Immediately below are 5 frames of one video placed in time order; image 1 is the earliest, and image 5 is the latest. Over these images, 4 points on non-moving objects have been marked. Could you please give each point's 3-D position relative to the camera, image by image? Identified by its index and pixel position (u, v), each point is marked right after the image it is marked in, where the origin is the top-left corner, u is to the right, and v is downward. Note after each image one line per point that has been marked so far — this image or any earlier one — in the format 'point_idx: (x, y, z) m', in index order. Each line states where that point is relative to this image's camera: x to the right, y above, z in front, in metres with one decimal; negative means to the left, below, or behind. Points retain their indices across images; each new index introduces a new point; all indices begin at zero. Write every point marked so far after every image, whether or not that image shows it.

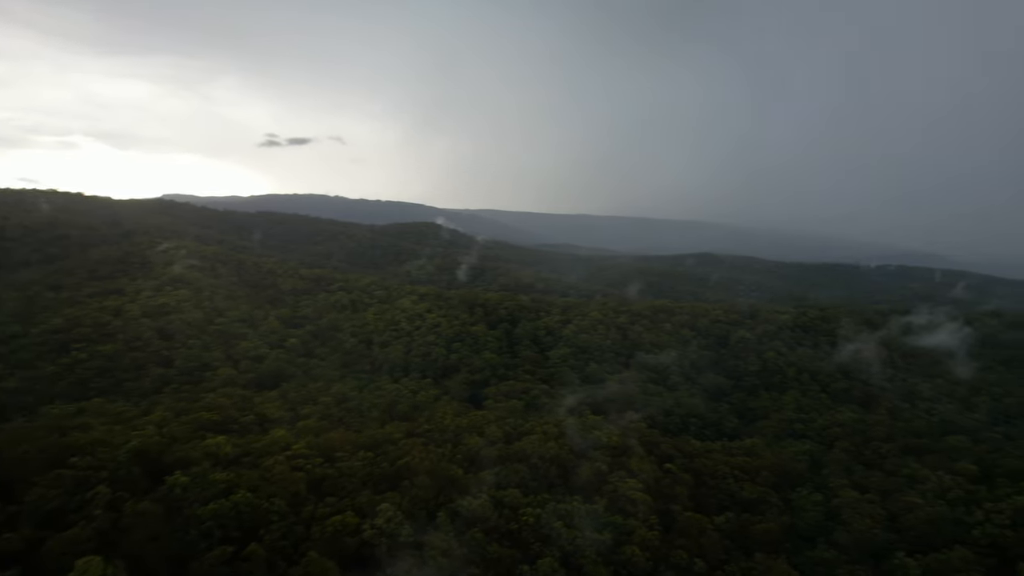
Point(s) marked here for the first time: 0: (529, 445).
0: (+0.4, -4.3, +18.1) m
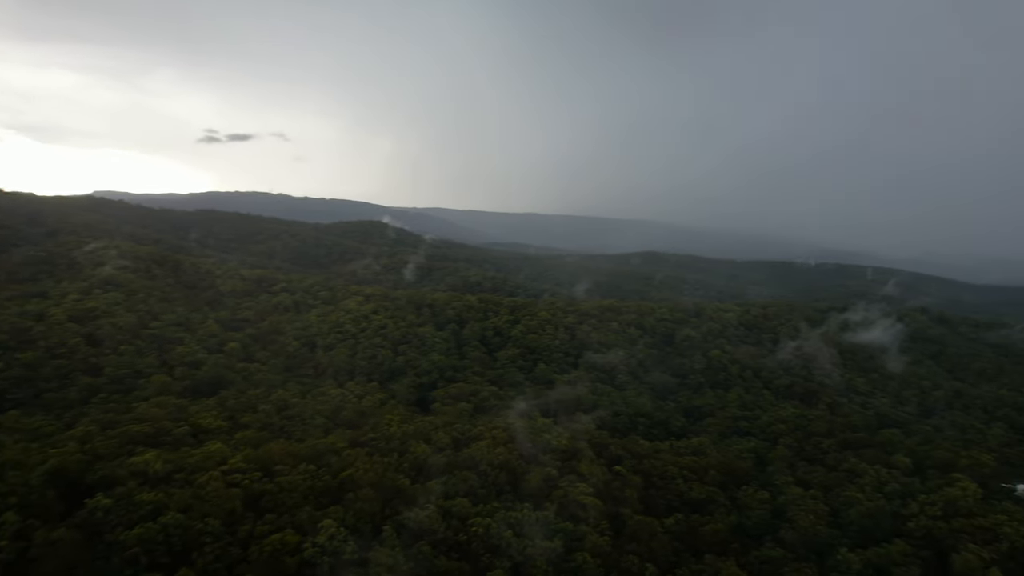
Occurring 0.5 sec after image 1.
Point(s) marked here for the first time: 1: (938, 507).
0: (-1.0, -4.4, +17.8) m
1: (+10.4, -5.4, +16.7) m
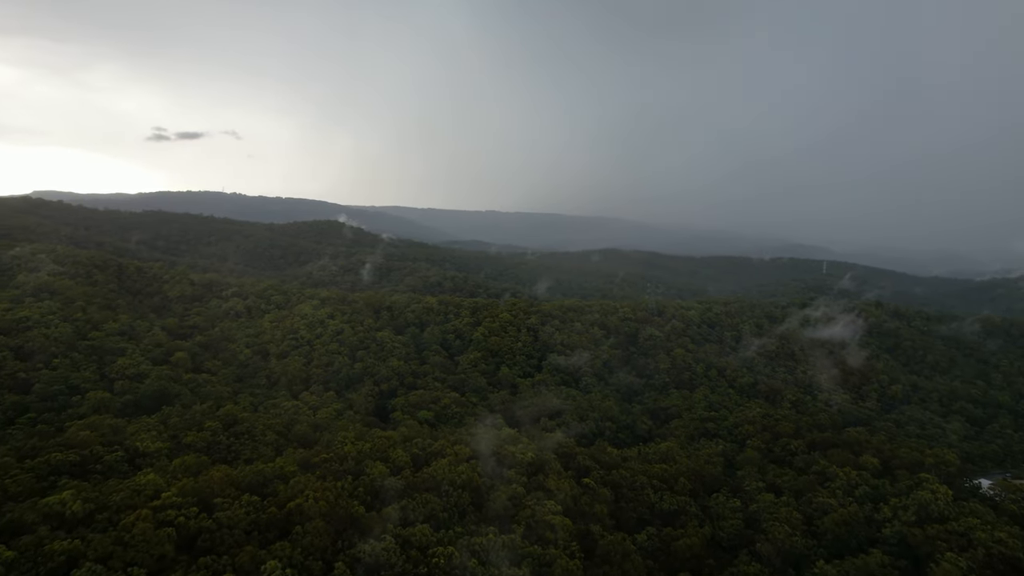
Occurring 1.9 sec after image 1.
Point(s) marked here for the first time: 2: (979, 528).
0: (-1.9, -4.5, +16.9) m
1: (+9.5, -5.4, +16.4) m
2: (+10.3, -5.3, +15.1) m
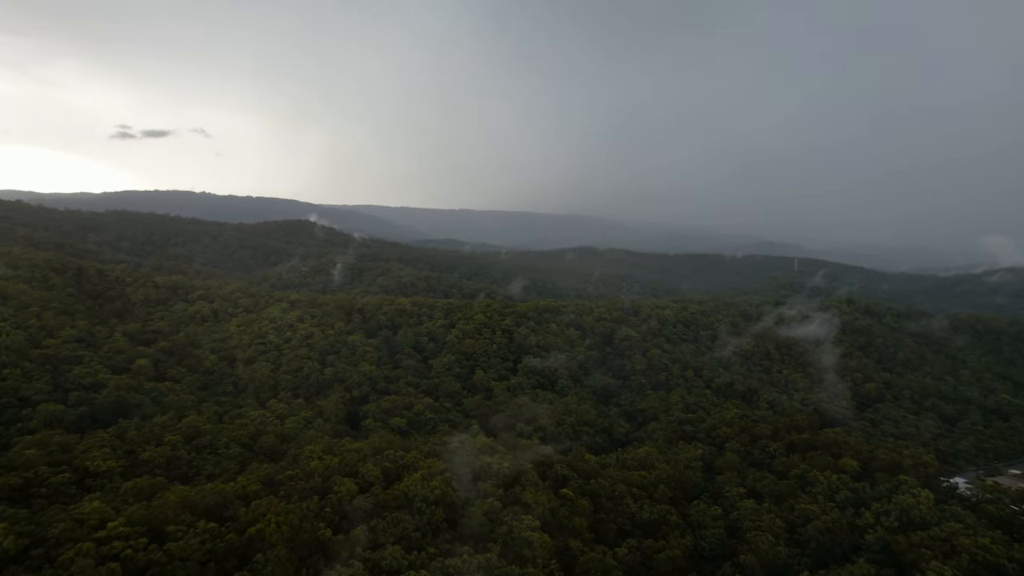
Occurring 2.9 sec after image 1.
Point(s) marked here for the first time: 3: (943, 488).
0: (-2.4, -4.6, +16.2) m
1: (+9.0, -5.4, +16.2) m
2: (+9.8, -5.4, +14.8) m
3: (+12.4, -5.7, +19.6) m
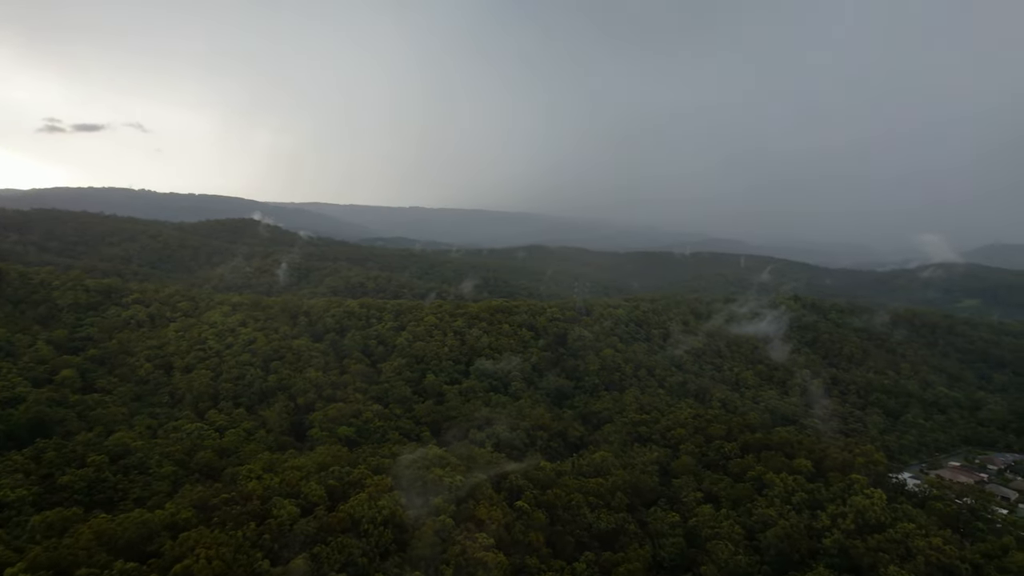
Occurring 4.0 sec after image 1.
0: (-3.5, -4.8, +15.4) m
1: (+7.9, -5.4, +16.1) m
2: (+8.8, -5.4, +14.9) m
3: (+11.1, -5.7, +19.8) m
